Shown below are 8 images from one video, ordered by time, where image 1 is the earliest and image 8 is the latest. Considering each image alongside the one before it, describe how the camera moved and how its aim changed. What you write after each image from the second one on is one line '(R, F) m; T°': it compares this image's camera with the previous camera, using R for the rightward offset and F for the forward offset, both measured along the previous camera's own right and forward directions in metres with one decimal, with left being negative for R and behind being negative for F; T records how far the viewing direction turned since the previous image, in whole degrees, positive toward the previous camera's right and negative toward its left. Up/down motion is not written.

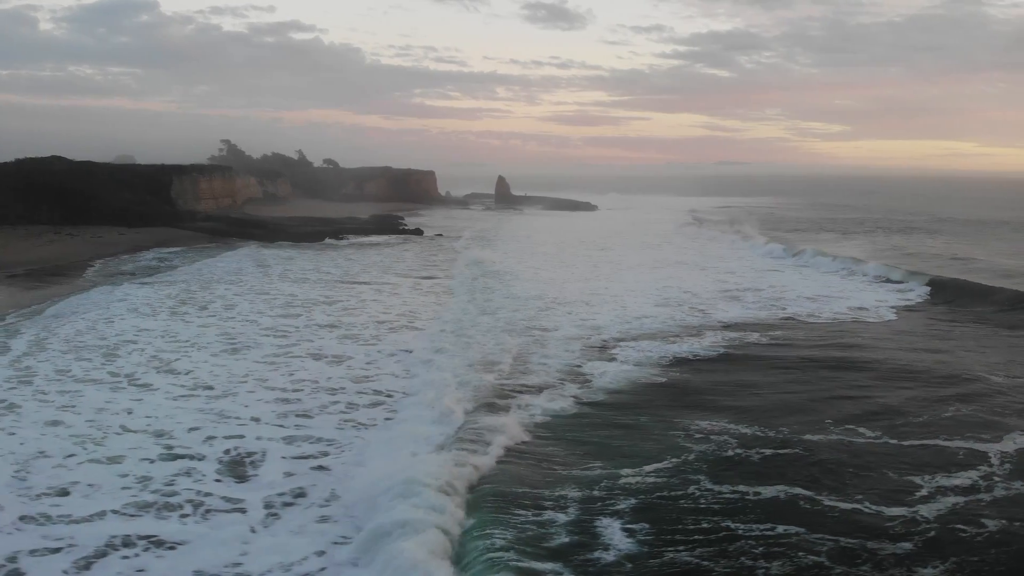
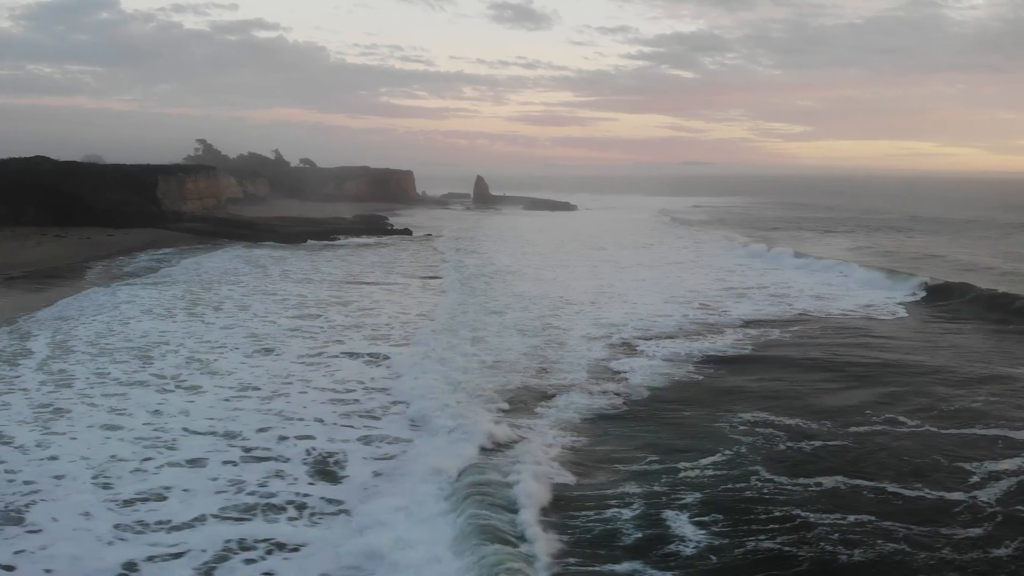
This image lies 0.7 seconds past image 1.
(-0.6, 0.0) m; +2°
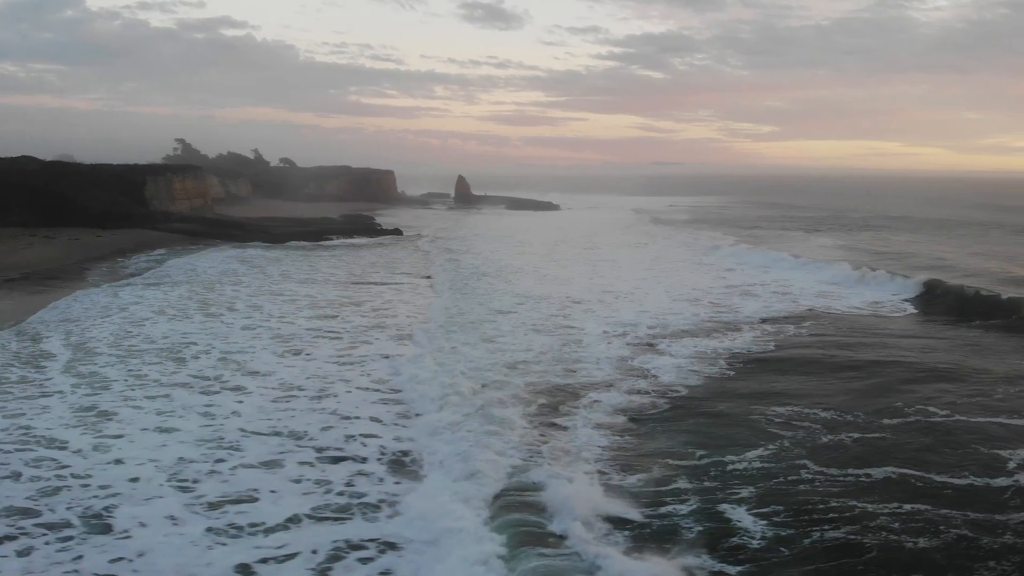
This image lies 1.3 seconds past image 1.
(-0.6, 0.0) m; +2°
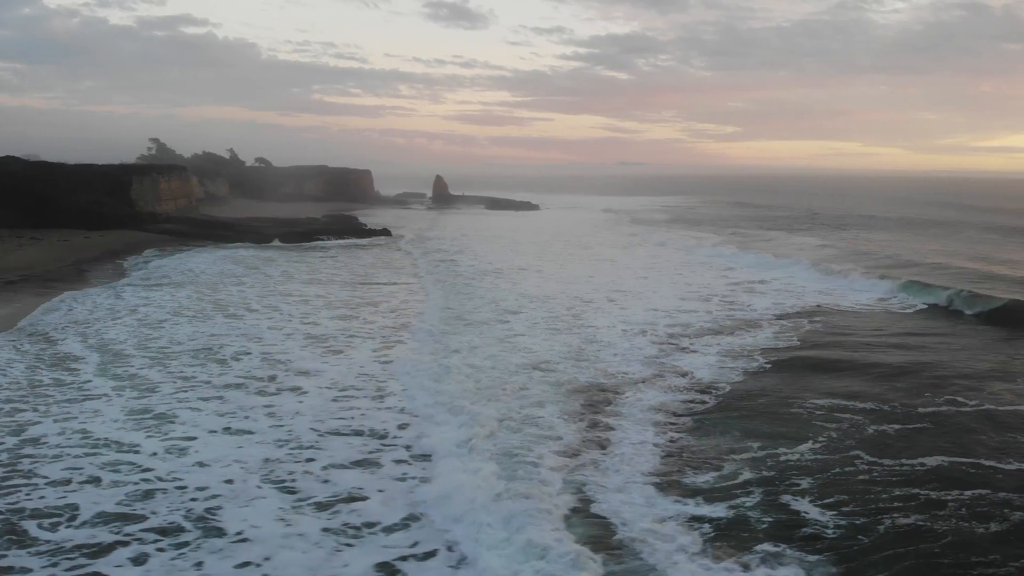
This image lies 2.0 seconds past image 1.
(-0.7, 0.0) m; +2°
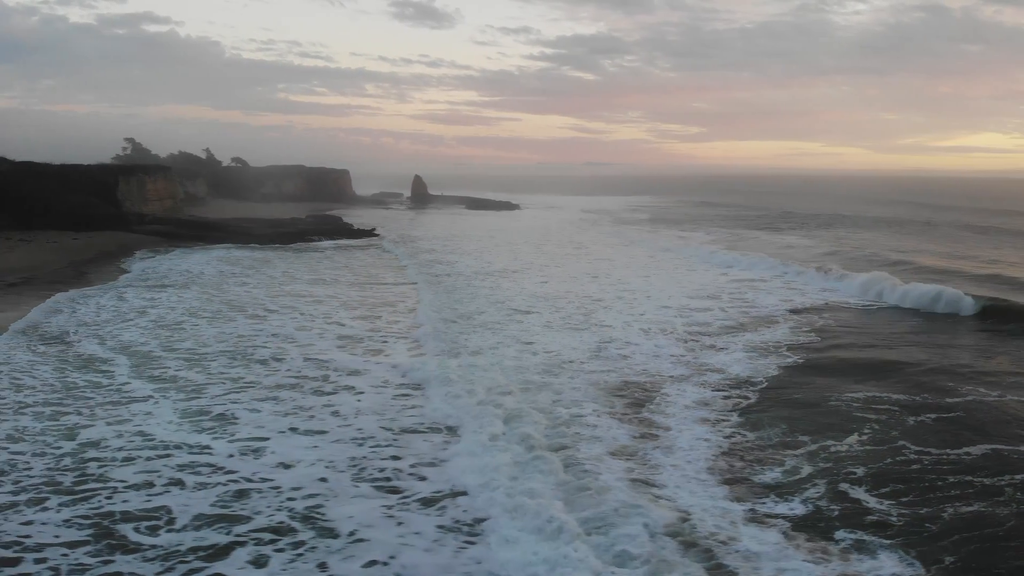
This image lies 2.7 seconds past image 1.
(-0.6, 0.0) m; +2°
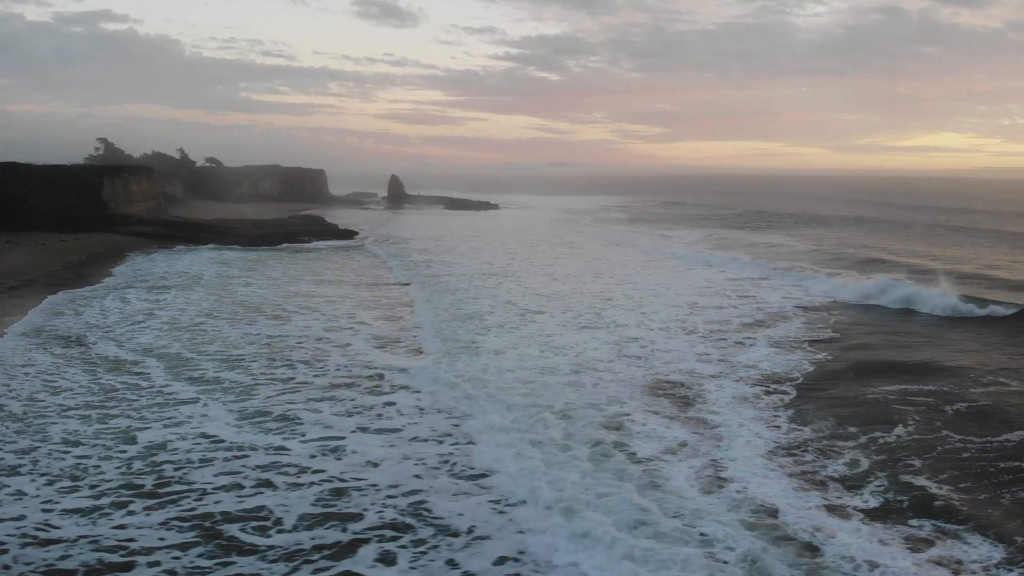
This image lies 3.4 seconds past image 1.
(-0.7, 0.0) m; +2°
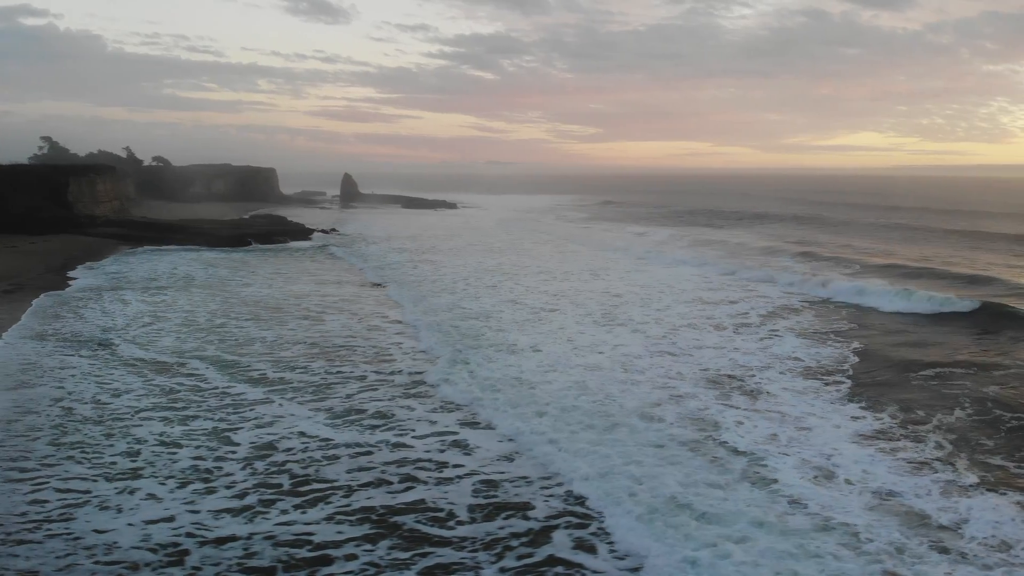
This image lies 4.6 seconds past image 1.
(-1.1, -0.1) m; +4°
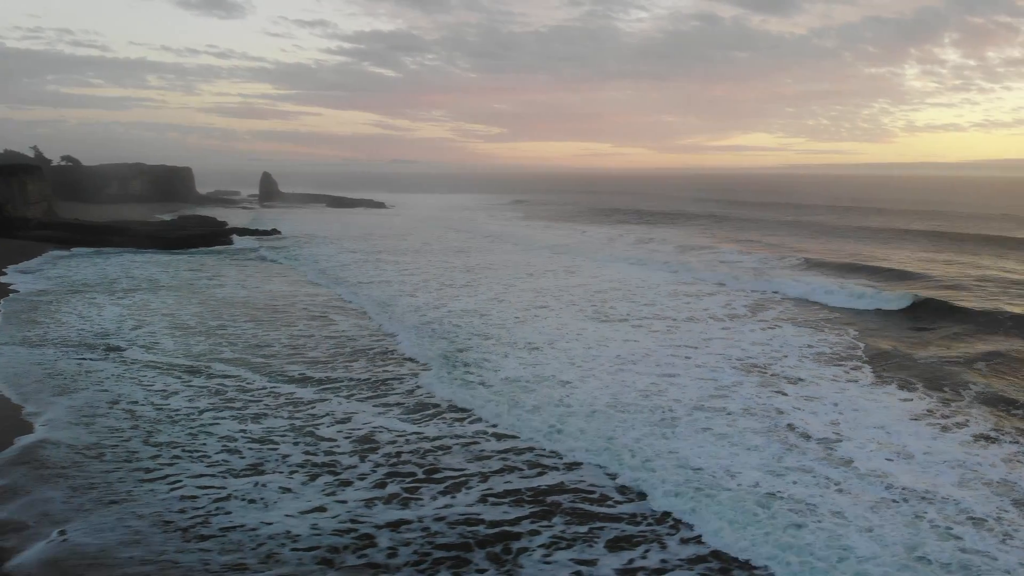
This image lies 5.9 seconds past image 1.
(-1.2, -0.2) m; +6°
